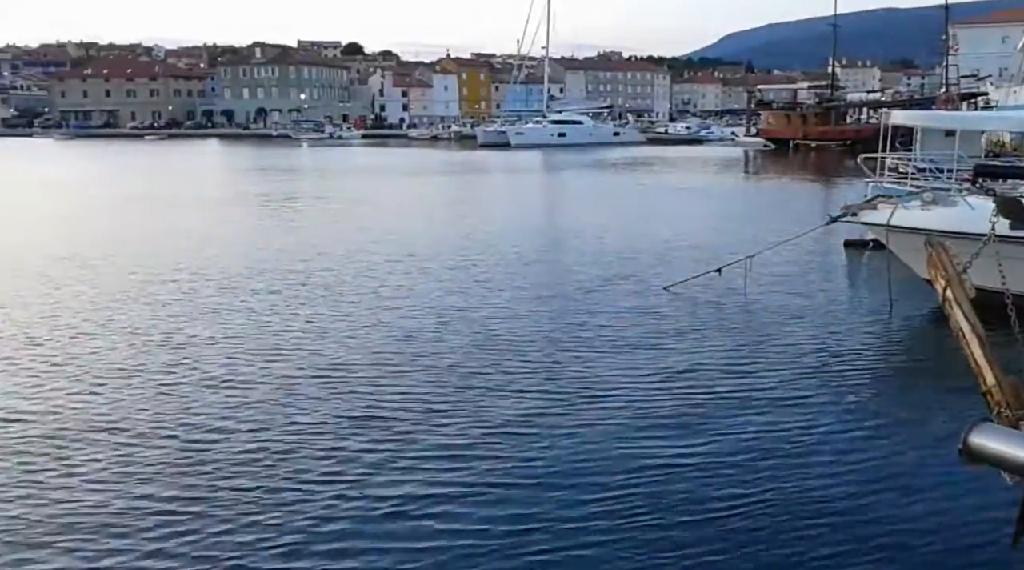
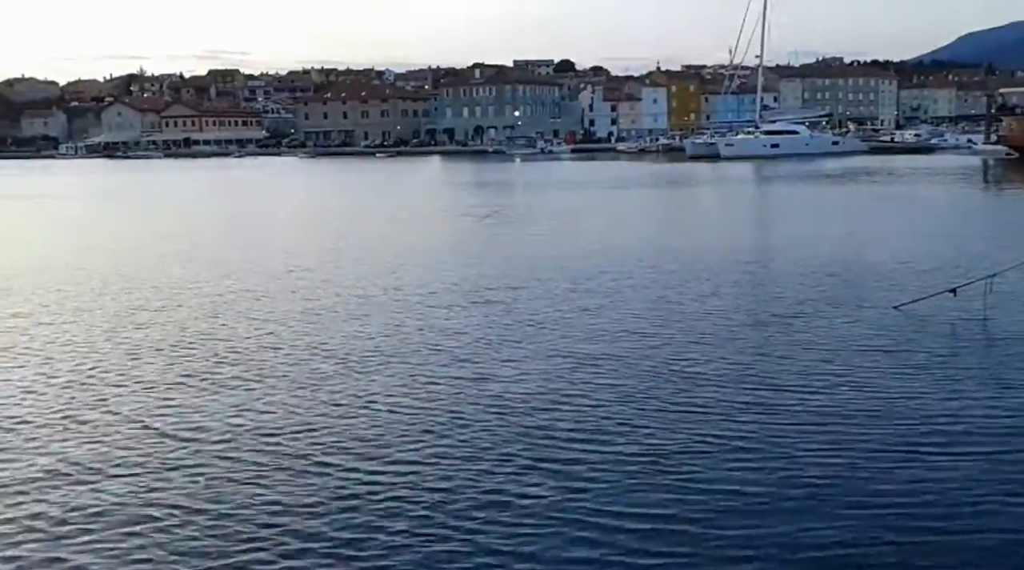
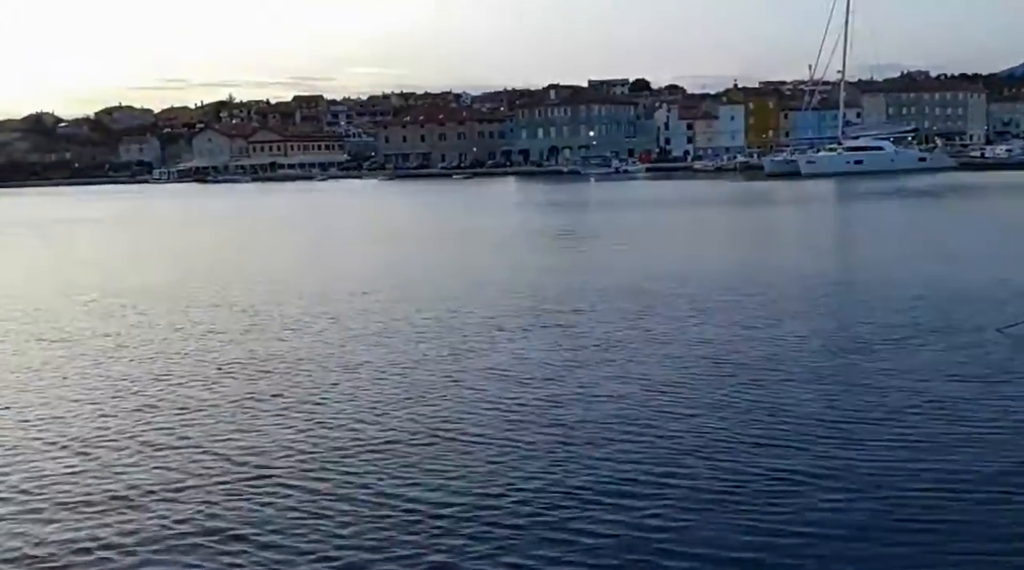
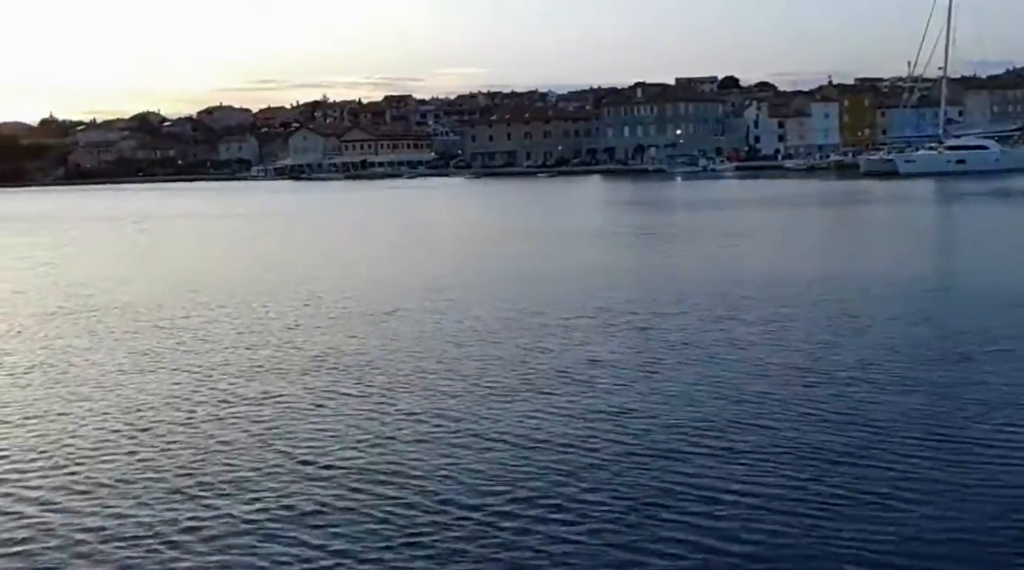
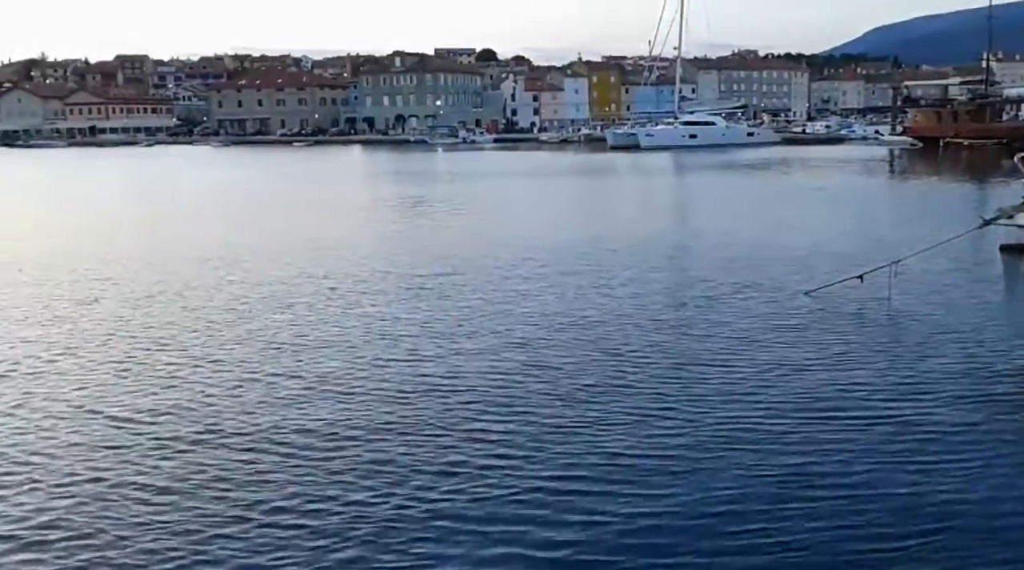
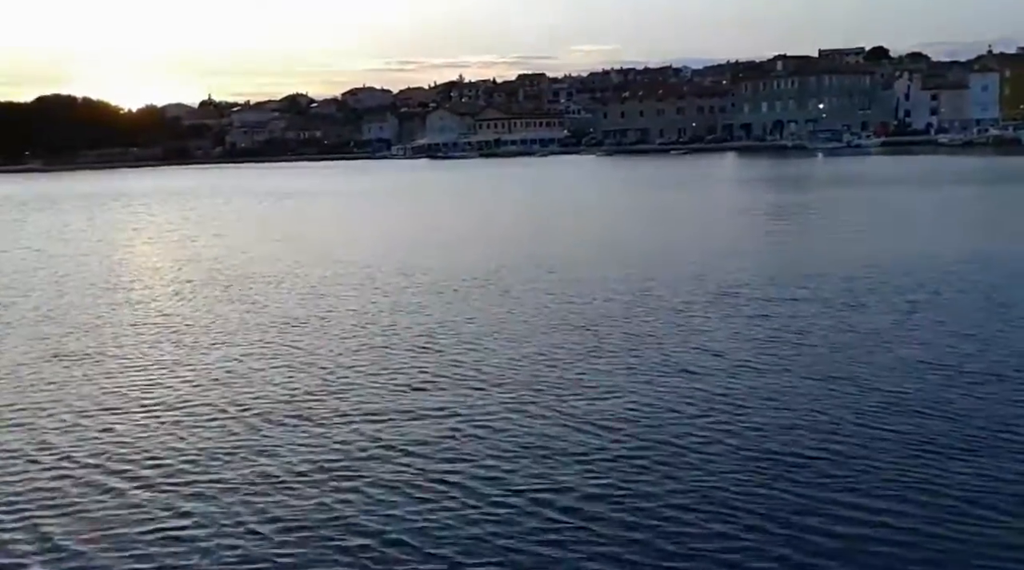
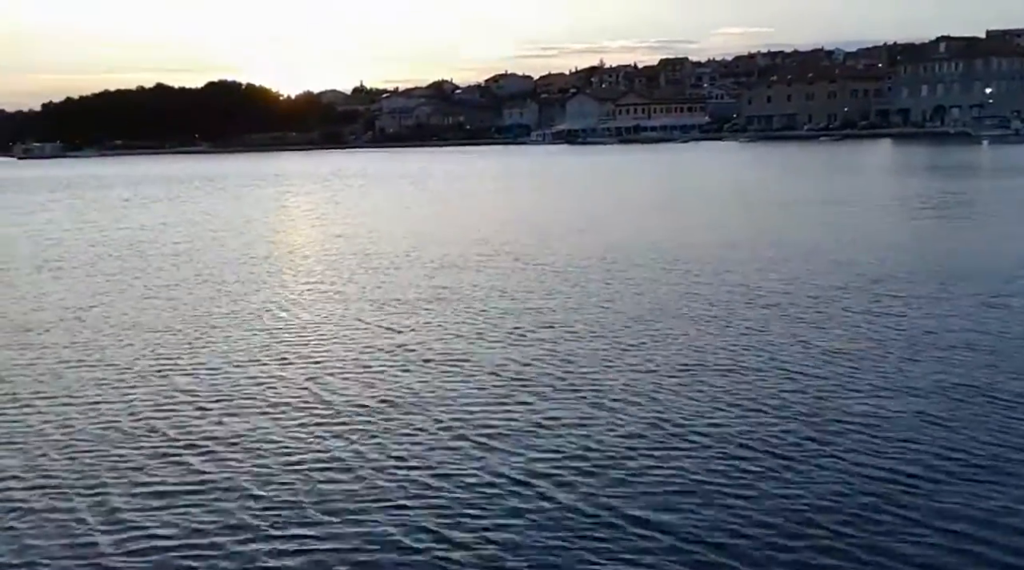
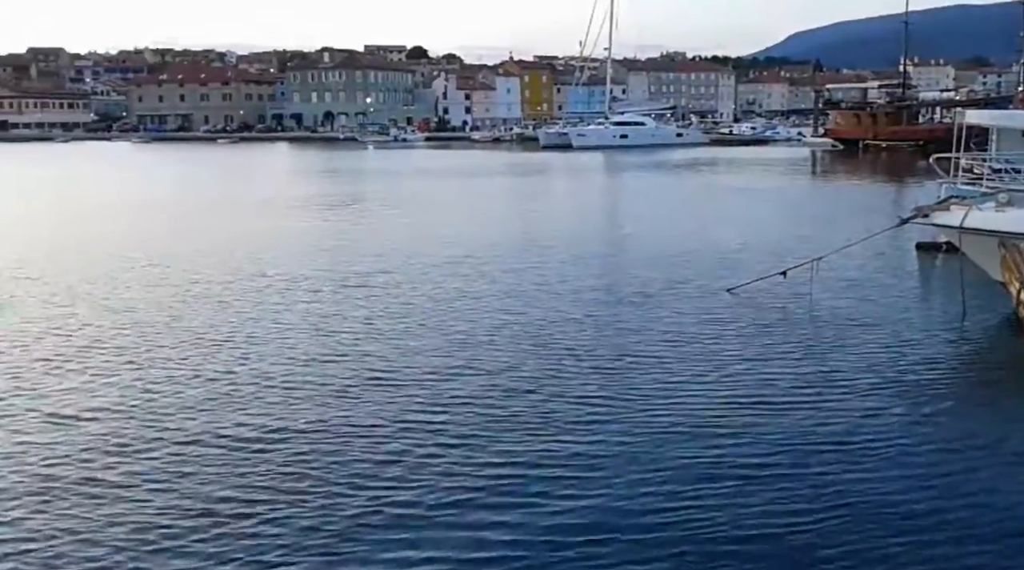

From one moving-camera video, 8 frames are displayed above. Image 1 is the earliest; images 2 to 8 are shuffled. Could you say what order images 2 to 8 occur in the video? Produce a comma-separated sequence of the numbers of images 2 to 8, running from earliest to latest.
8, 5, 2, 3, 4, 6, 7
